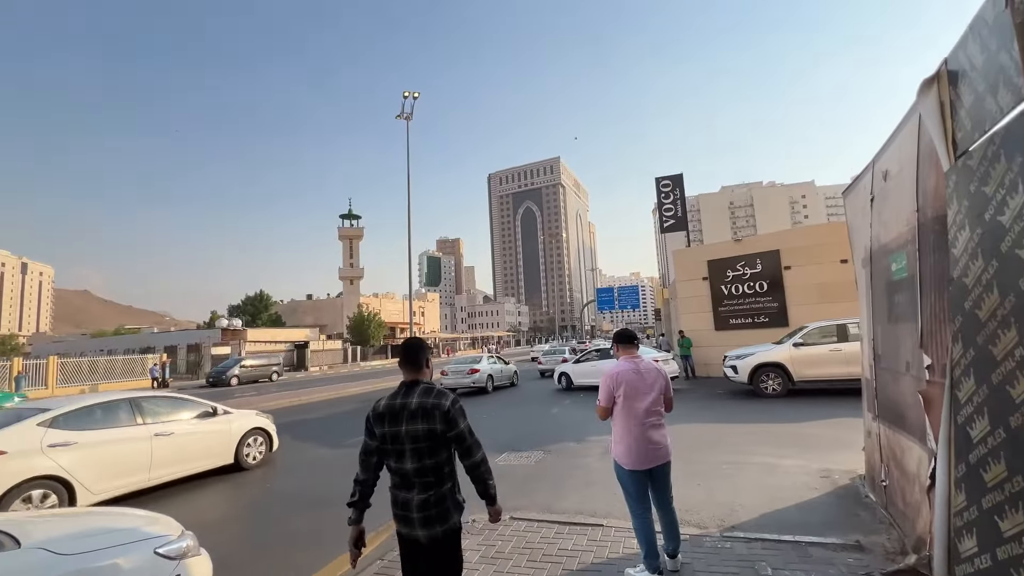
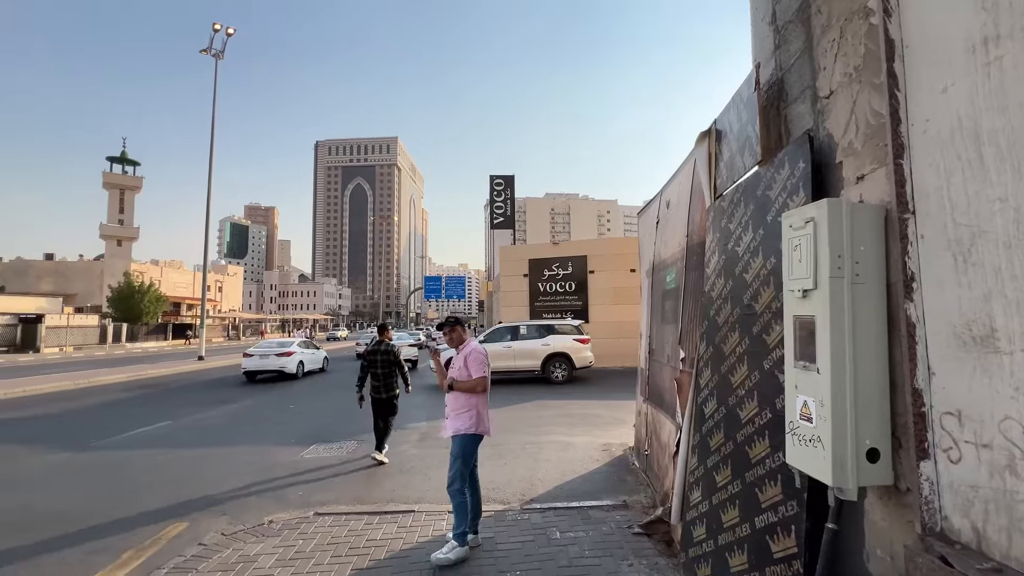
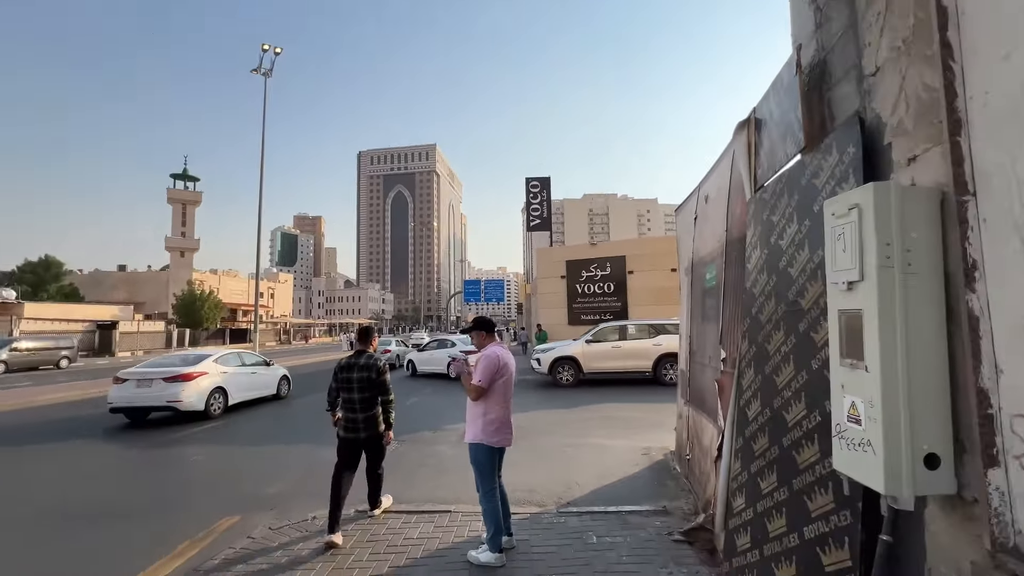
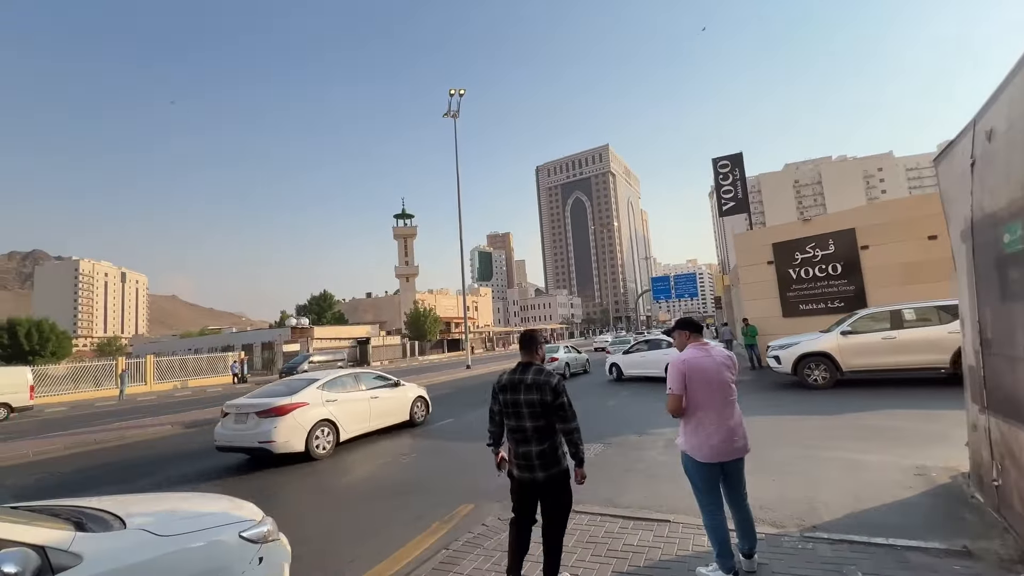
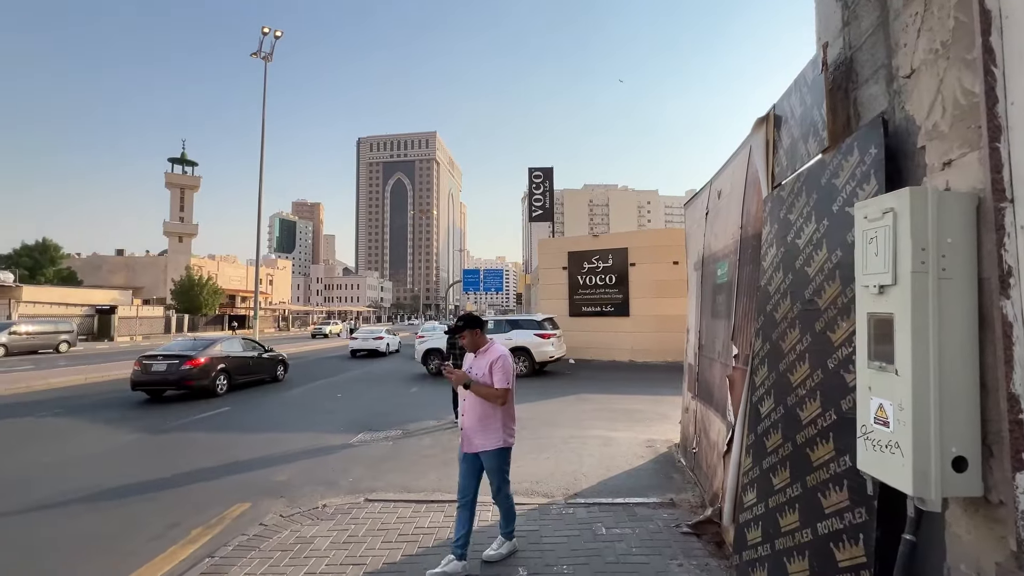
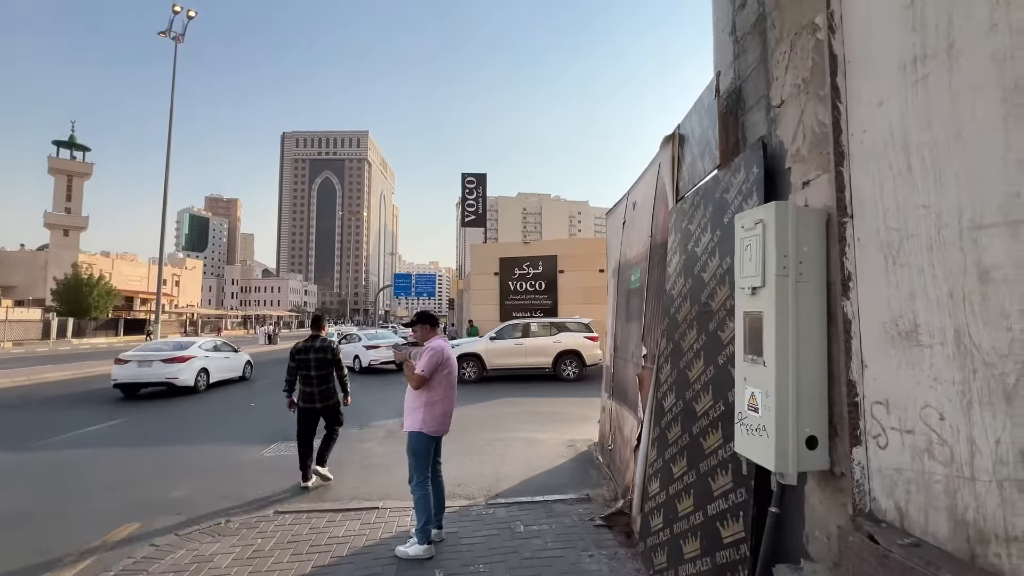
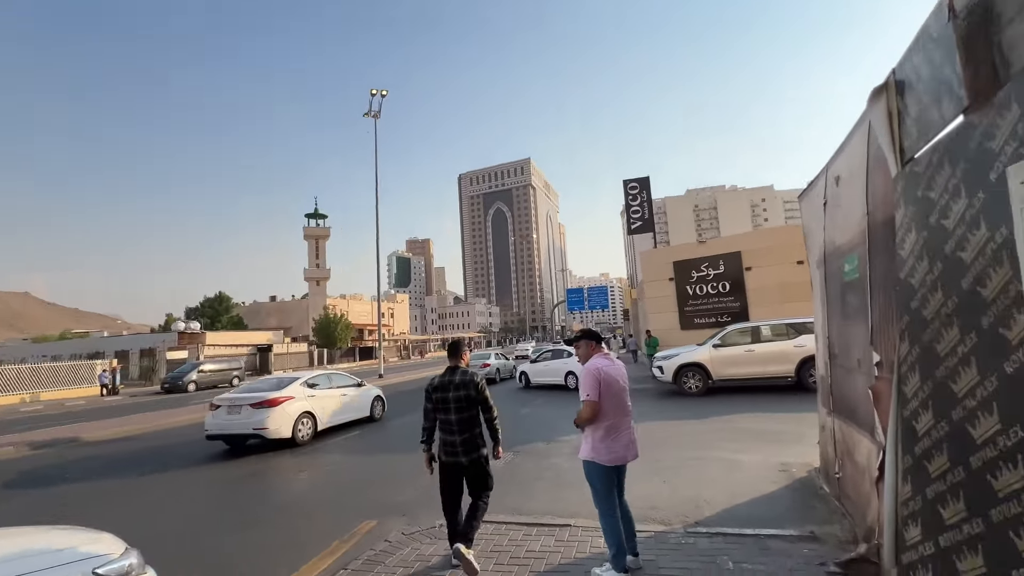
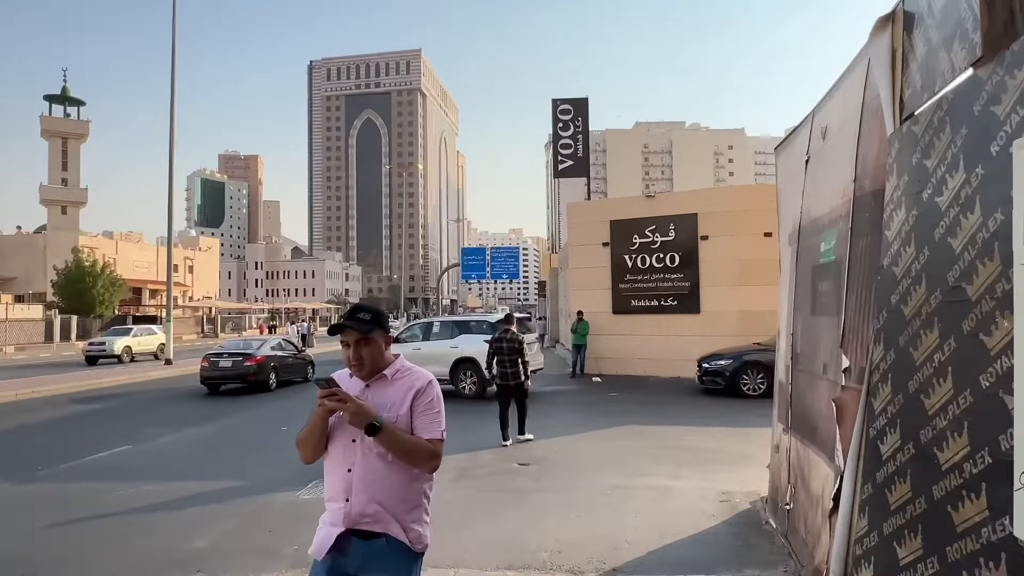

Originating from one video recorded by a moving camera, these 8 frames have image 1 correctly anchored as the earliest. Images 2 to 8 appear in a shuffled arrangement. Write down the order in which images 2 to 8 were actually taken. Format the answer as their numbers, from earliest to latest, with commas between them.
4, 7, 3, 6, 2, 5, 8
